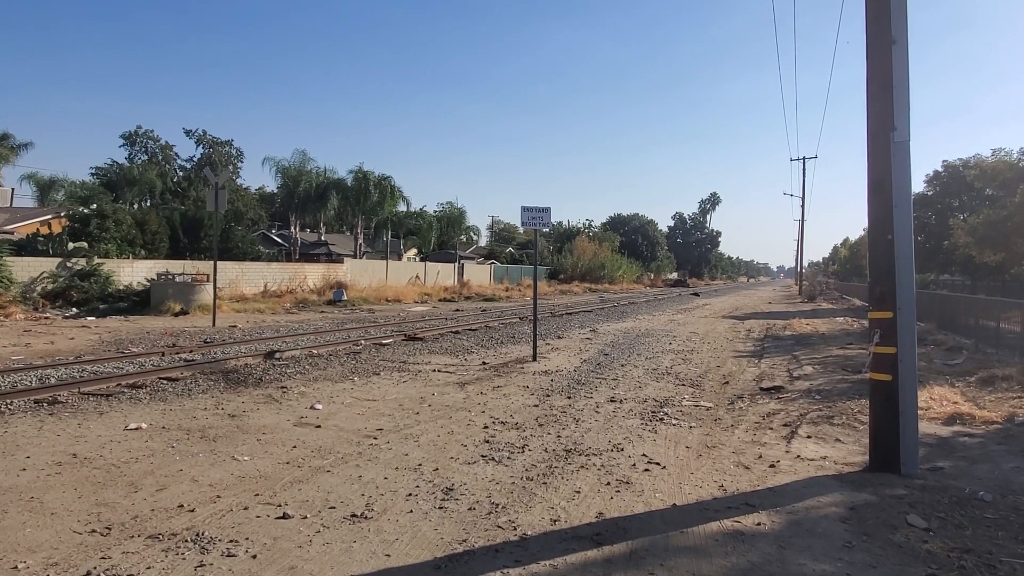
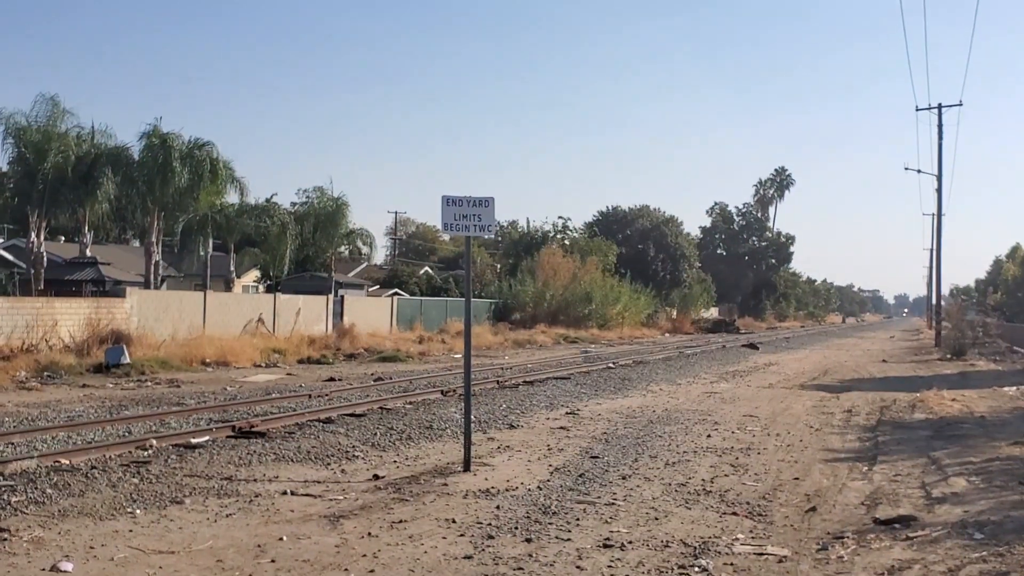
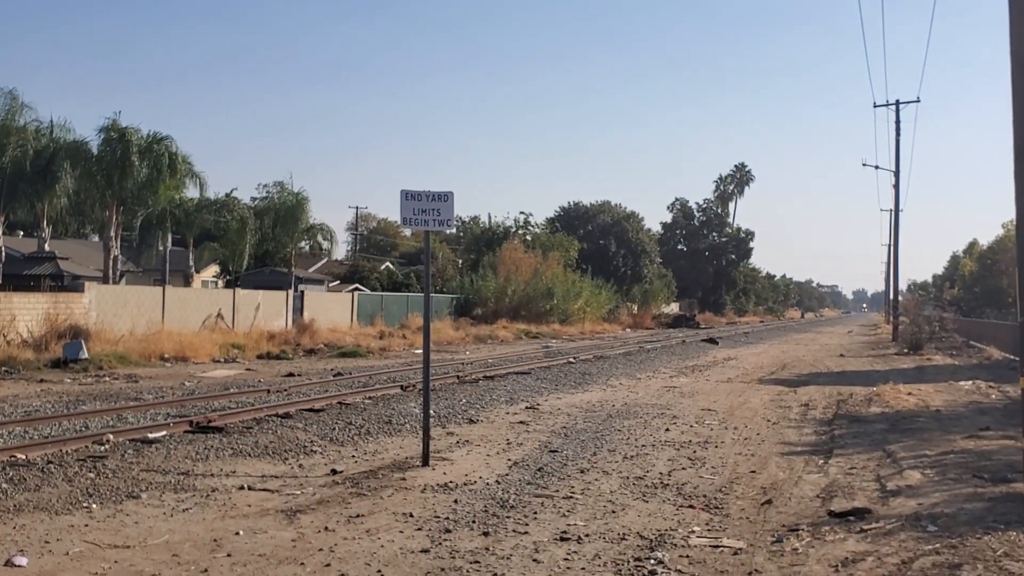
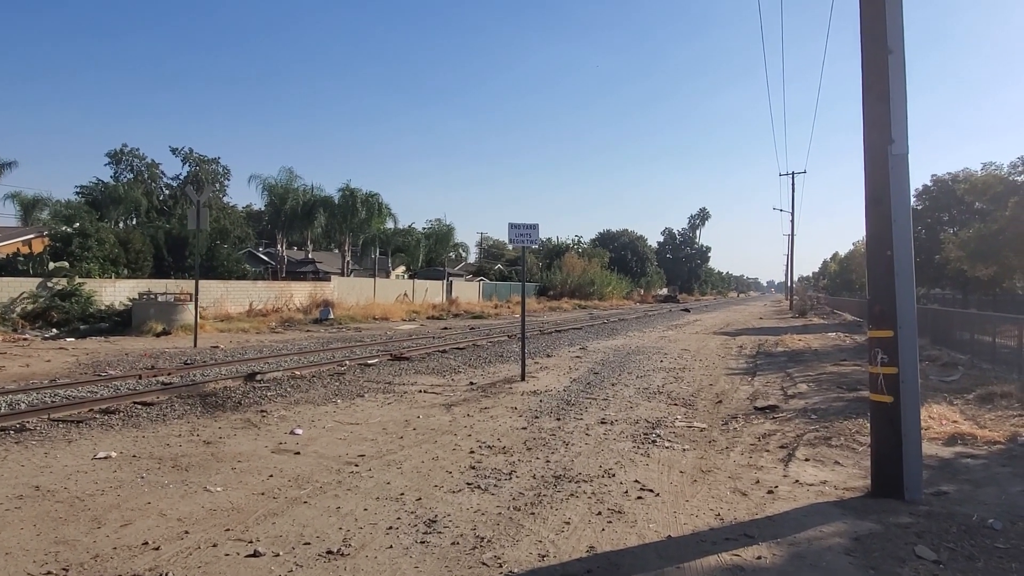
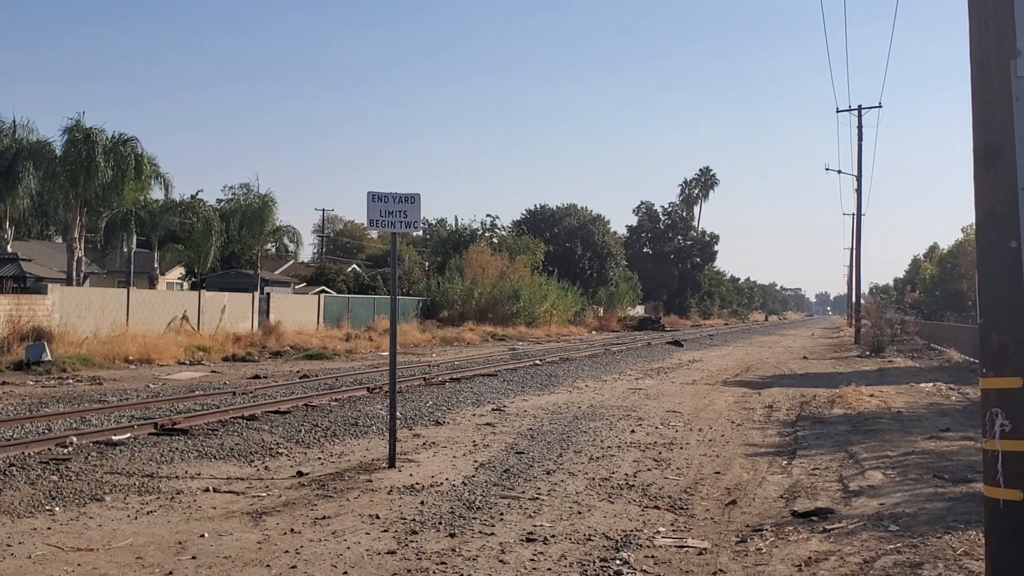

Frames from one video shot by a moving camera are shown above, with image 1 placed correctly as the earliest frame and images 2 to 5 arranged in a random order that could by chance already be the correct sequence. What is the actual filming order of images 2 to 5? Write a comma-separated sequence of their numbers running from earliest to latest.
4, 2, 3, 5
